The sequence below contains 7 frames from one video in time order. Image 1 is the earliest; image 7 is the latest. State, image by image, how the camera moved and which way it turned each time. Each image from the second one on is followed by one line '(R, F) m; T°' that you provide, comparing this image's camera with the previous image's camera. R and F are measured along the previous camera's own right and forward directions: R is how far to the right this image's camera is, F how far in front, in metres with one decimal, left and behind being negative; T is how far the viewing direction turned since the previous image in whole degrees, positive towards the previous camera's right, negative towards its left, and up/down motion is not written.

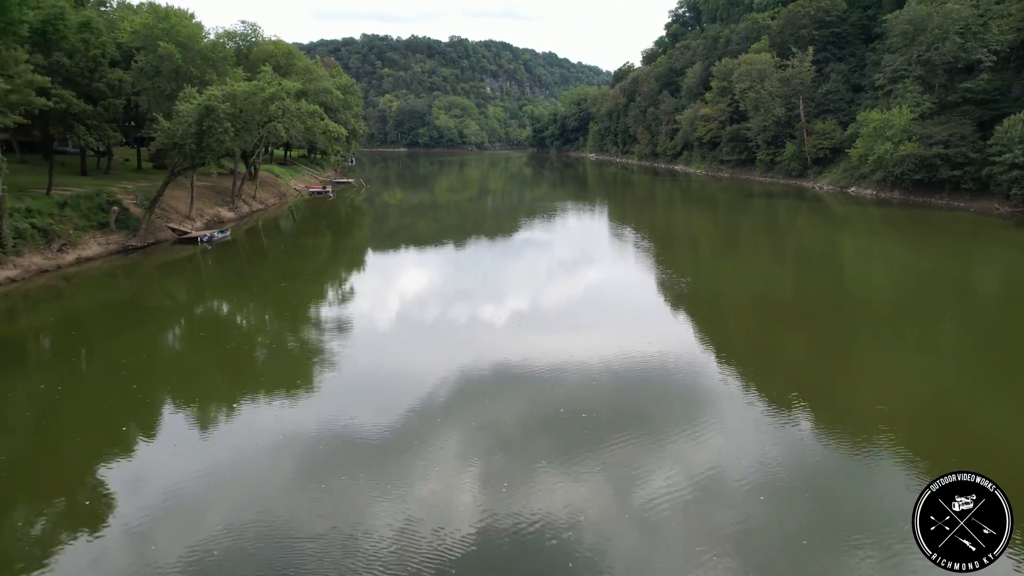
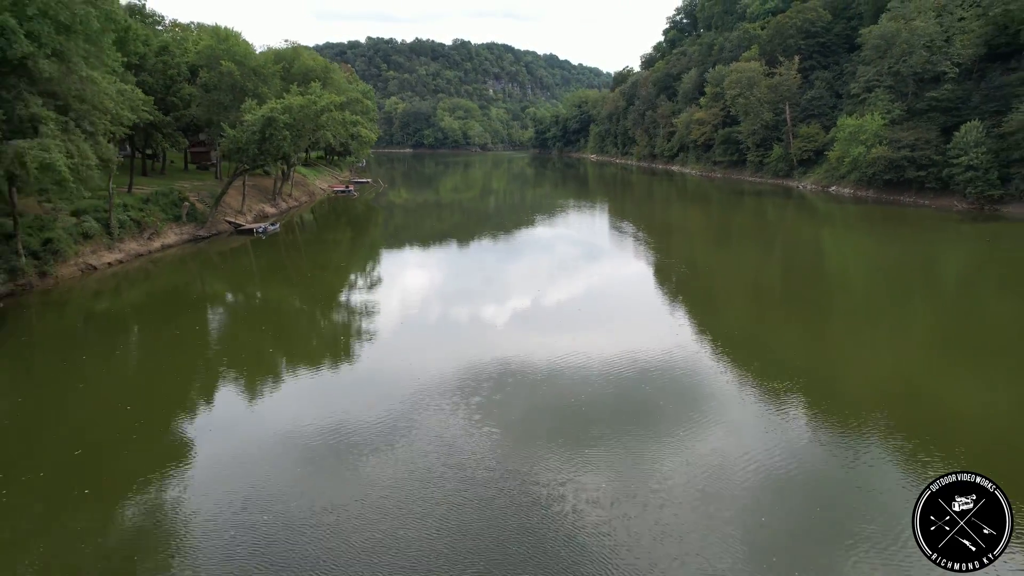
(-0.5, -3.1) m; 0°
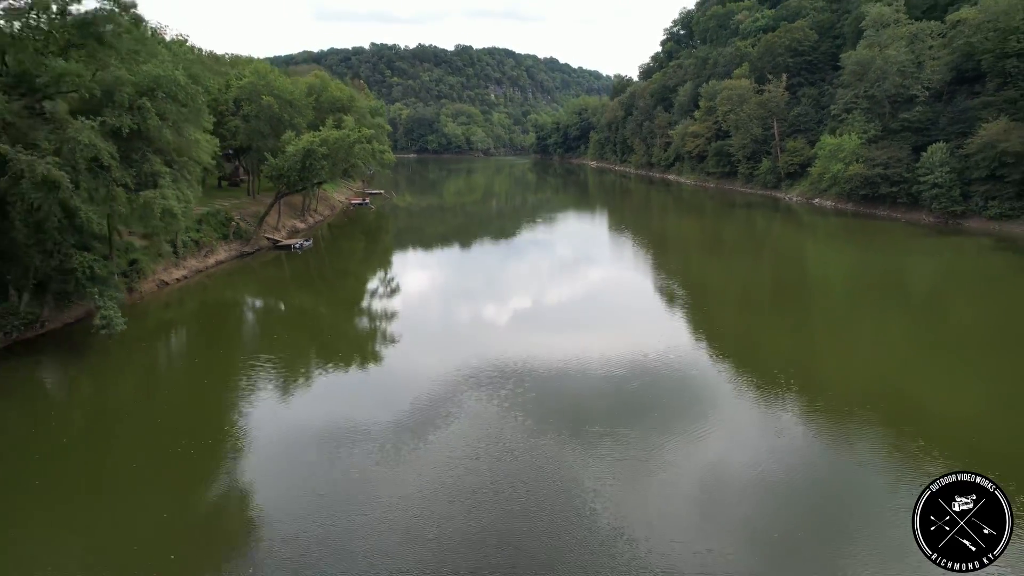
(-0.4, -2.8) m; 0°
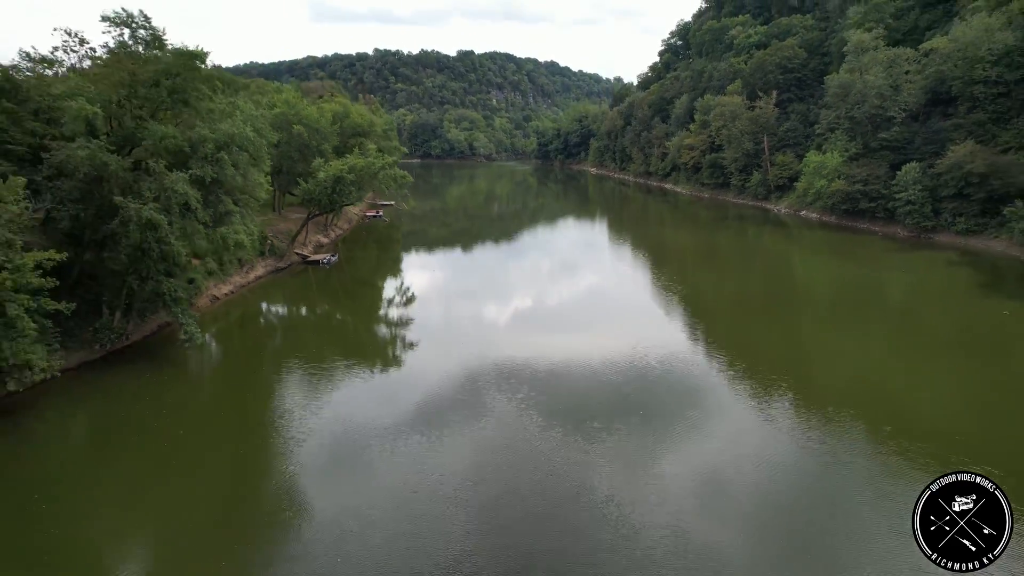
(-0.3, -2.7) m; 0°
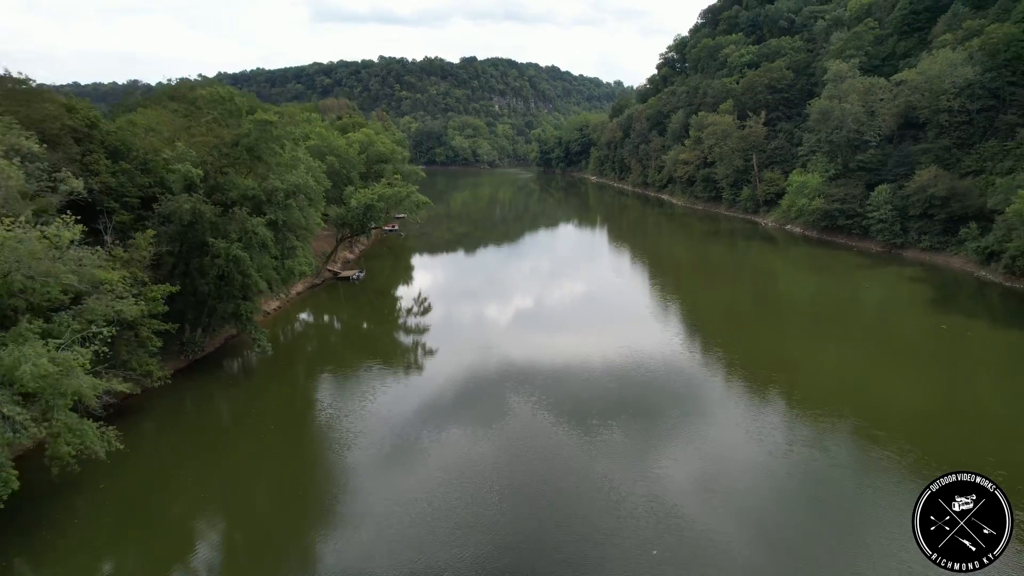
(-0.5, -3.4) m; 0°
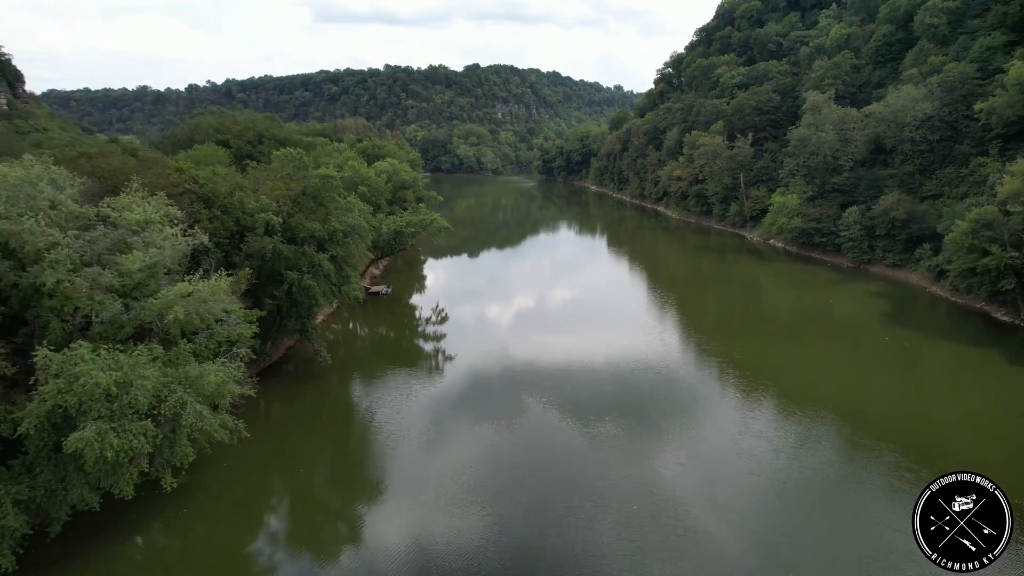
(-0.5, -4.4) m; 0°
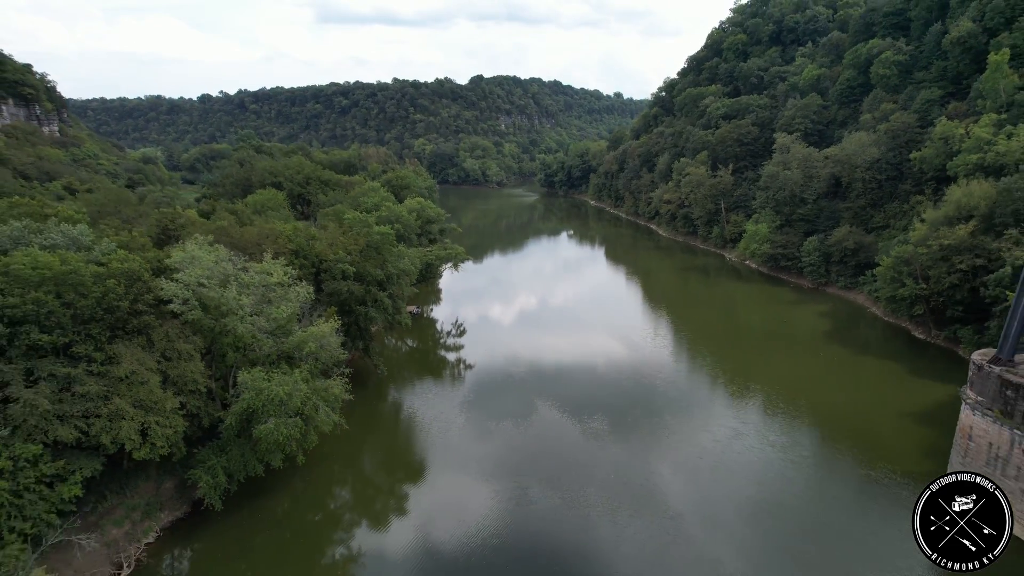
(-0.6, -7.2) m; 0°
